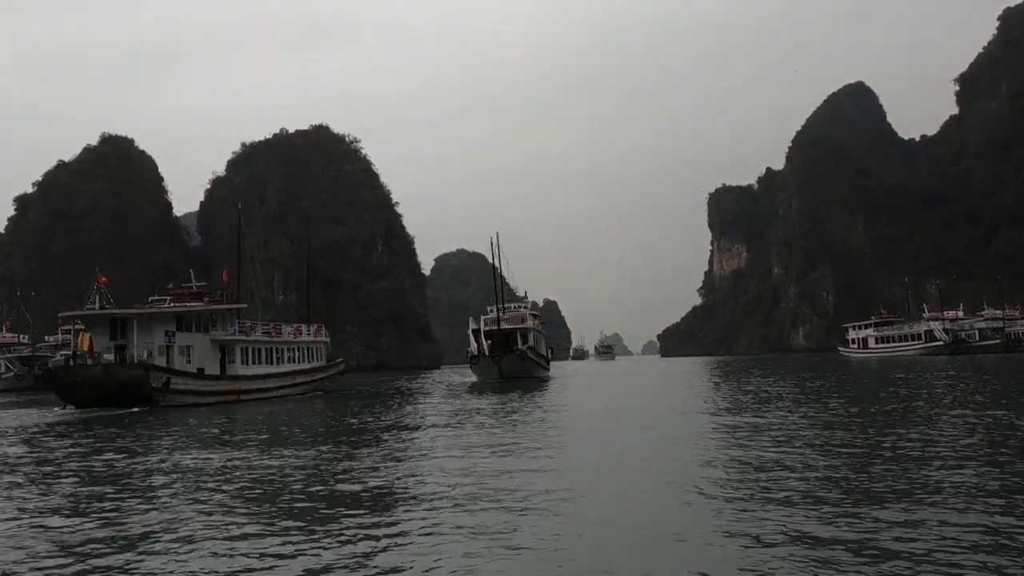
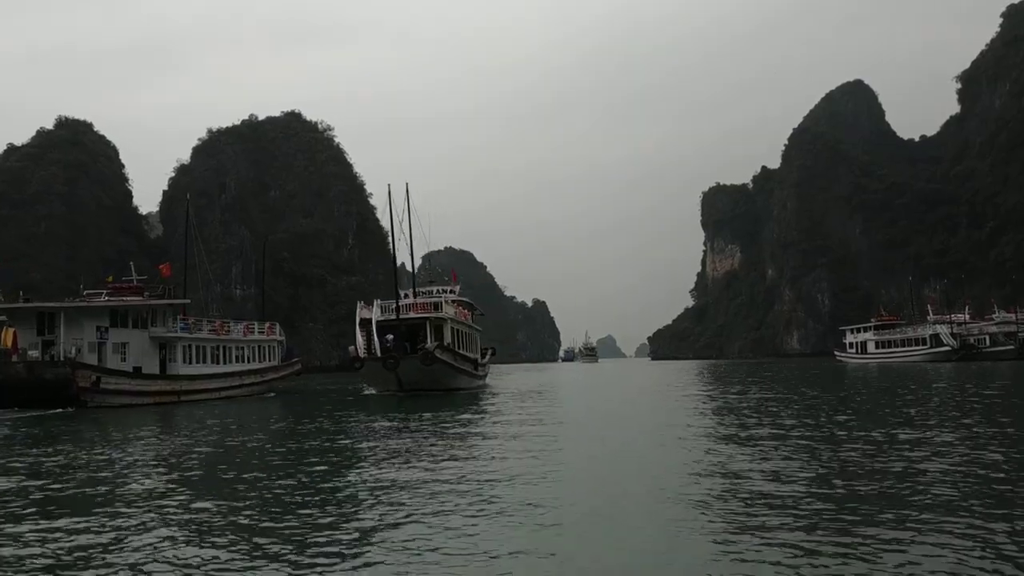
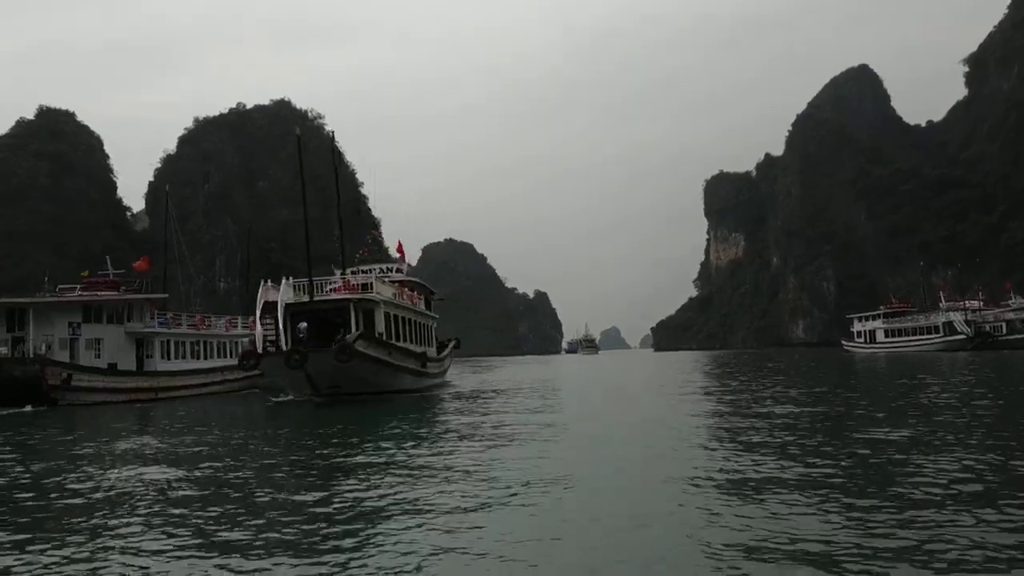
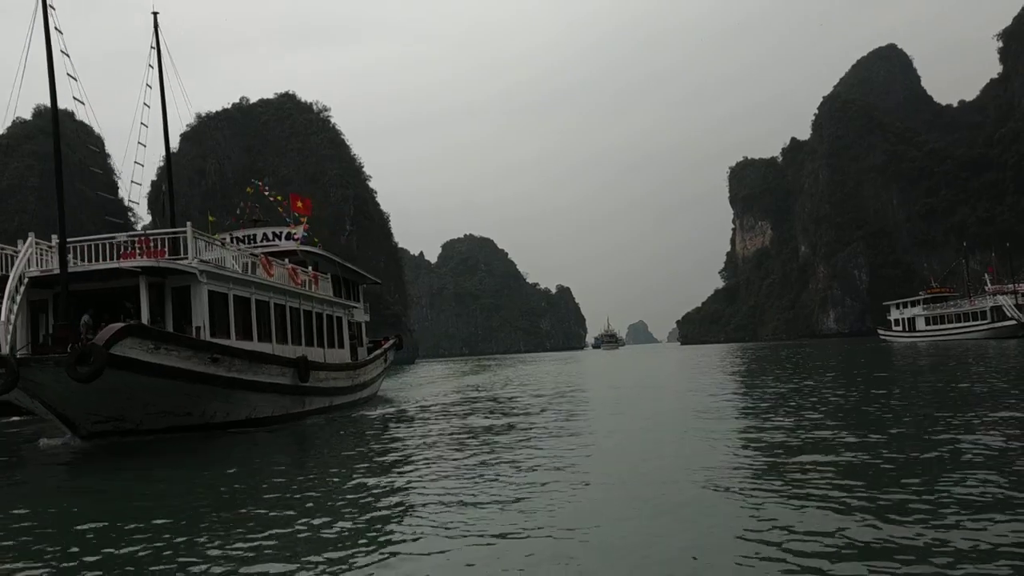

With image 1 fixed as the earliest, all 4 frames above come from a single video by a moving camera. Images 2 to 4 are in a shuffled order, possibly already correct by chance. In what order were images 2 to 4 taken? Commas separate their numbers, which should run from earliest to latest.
2, 3, 4
